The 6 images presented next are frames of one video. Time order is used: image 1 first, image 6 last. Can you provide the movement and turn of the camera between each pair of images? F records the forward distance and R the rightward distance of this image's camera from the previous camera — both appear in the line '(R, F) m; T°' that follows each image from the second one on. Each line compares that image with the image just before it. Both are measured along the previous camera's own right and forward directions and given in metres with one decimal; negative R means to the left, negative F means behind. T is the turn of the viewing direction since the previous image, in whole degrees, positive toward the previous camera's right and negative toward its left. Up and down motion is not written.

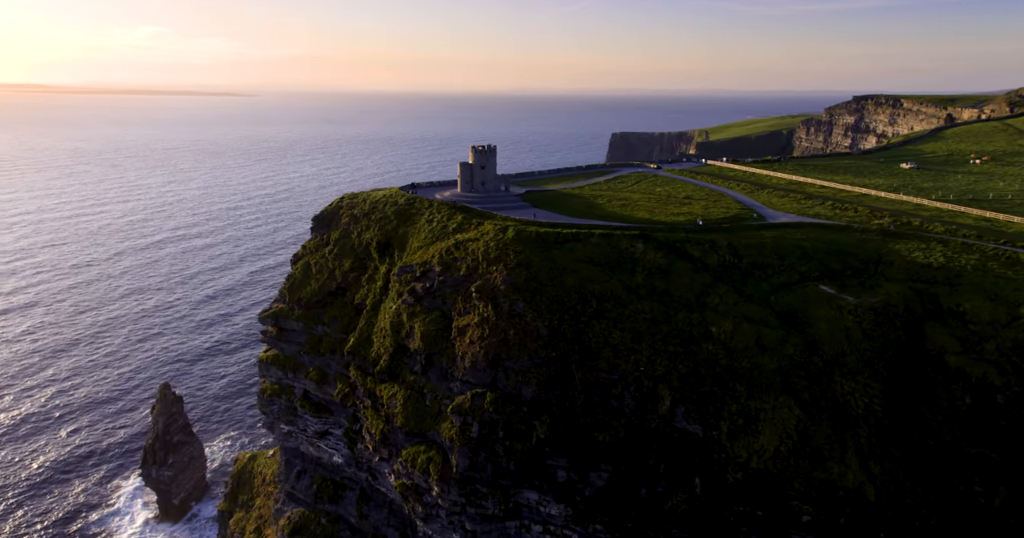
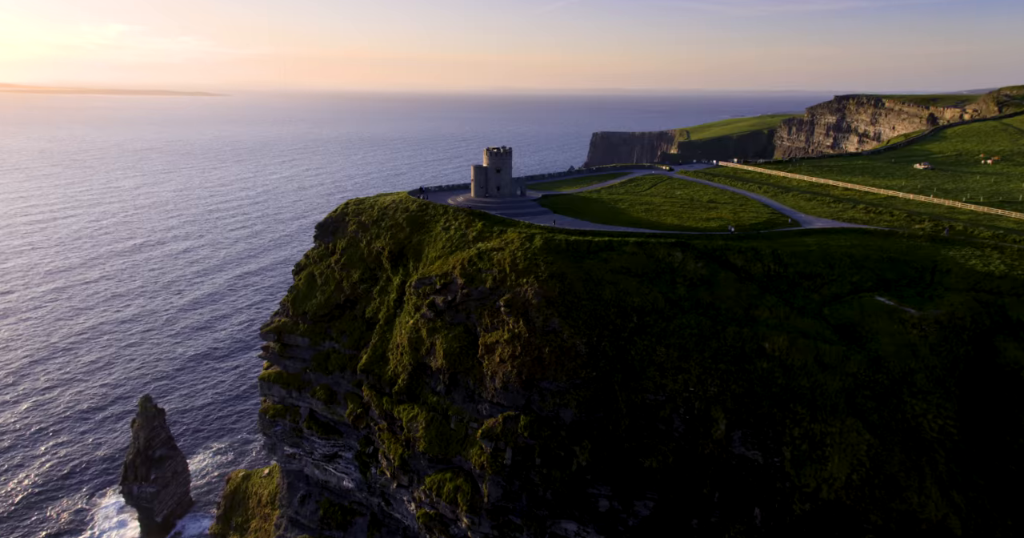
(-3.6, +3.5) m; +2°
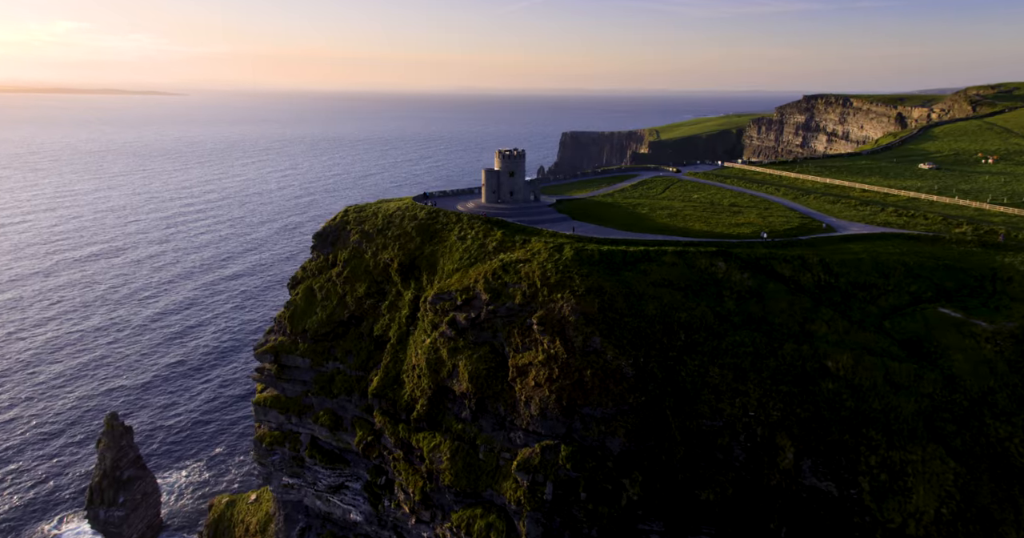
(-4.1, +4.0) m; +3°
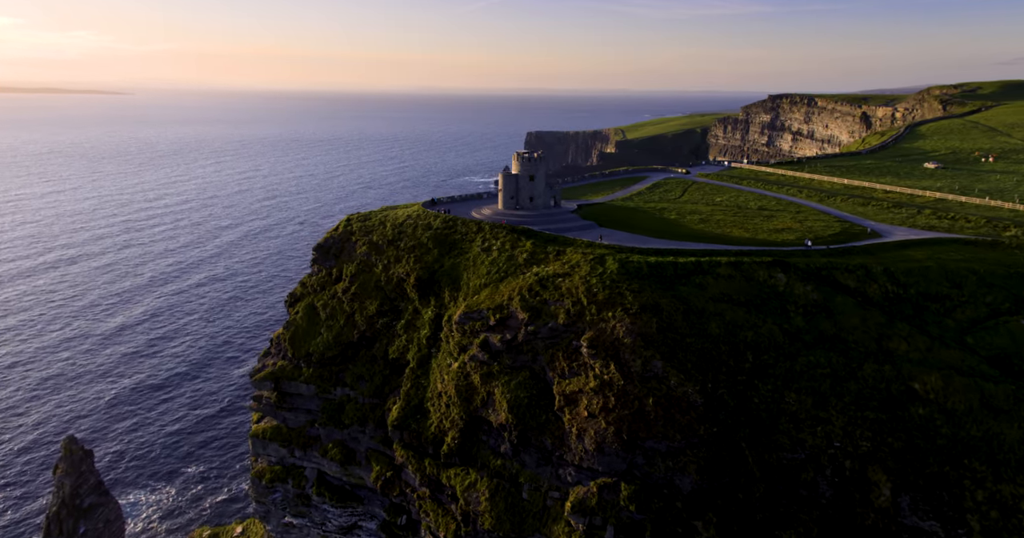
(-4.7, +4.5) m; +3°
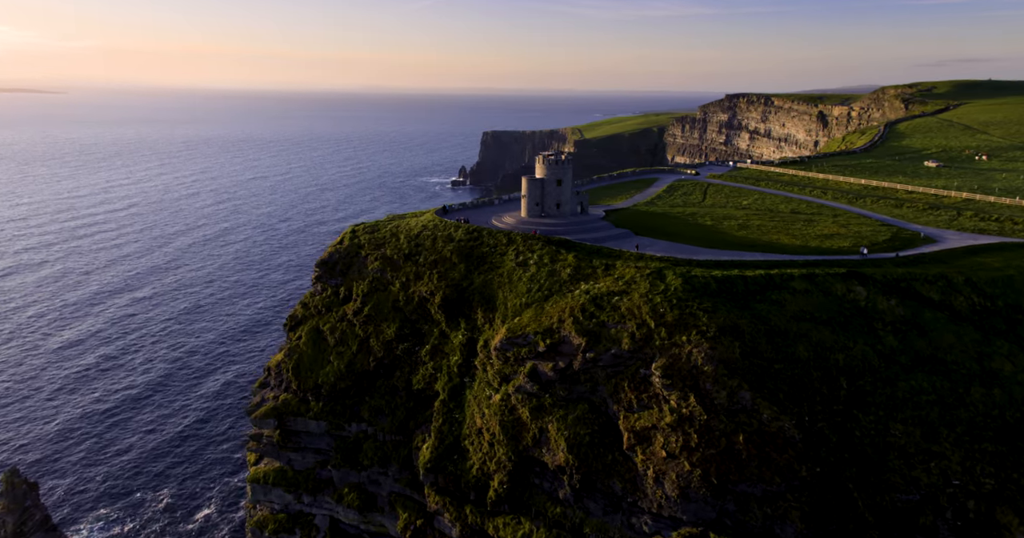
(-5.3, +5.1) m; +4°
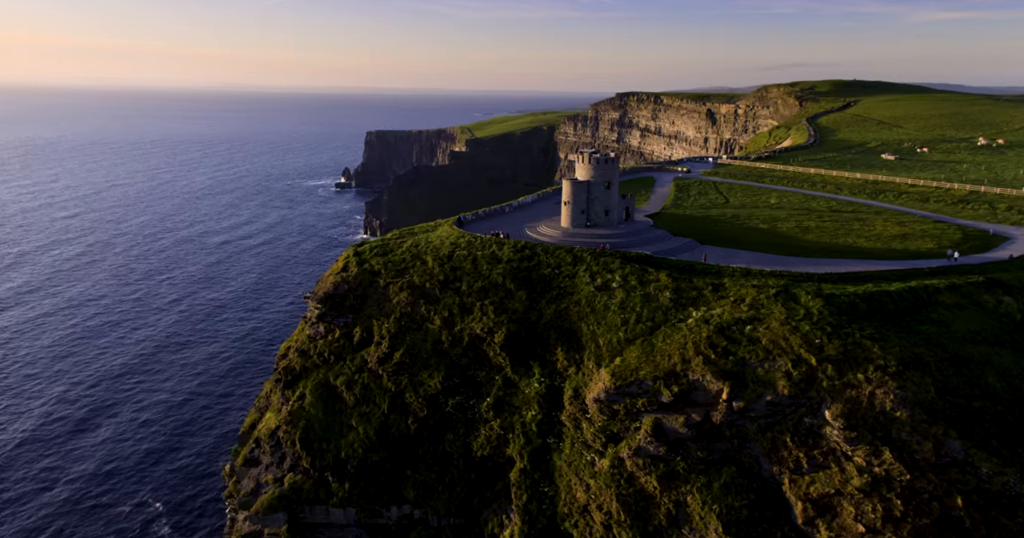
(-9.7, +9.4) m; +10°
